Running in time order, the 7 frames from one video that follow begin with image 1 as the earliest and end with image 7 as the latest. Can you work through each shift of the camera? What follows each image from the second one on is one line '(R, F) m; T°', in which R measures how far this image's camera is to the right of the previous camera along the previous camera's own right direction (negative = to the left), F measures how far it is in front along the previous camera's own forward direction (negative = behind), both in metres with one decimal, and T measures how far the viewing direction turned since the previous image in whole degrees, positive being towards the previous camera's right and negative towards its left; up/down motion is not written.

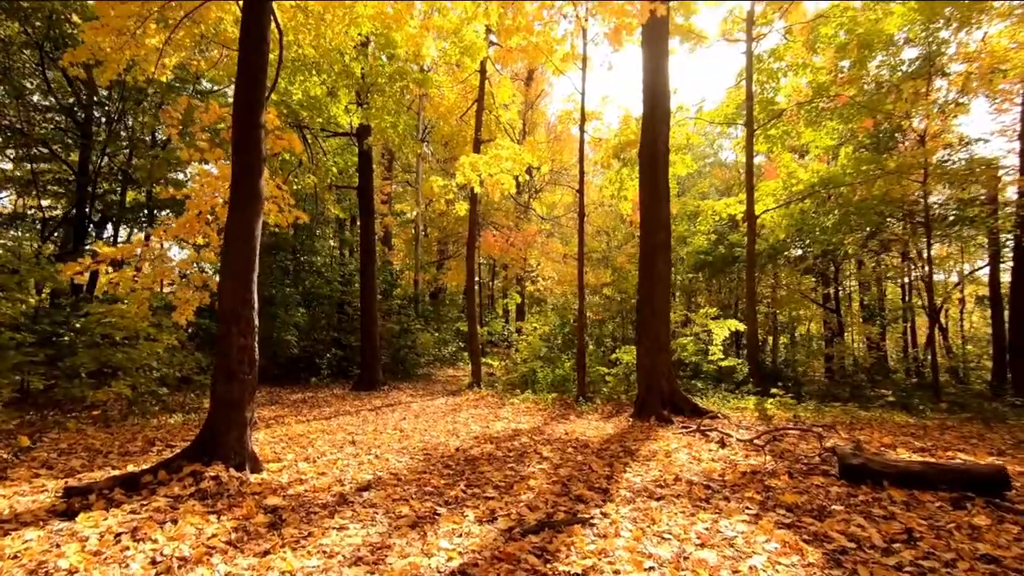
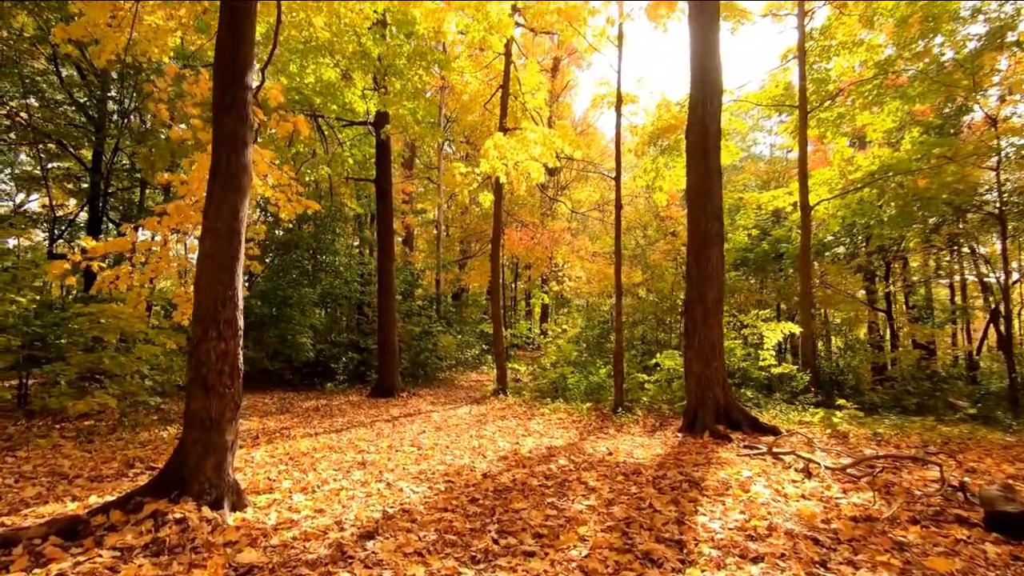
(-0.2, +0.9) m; -3°
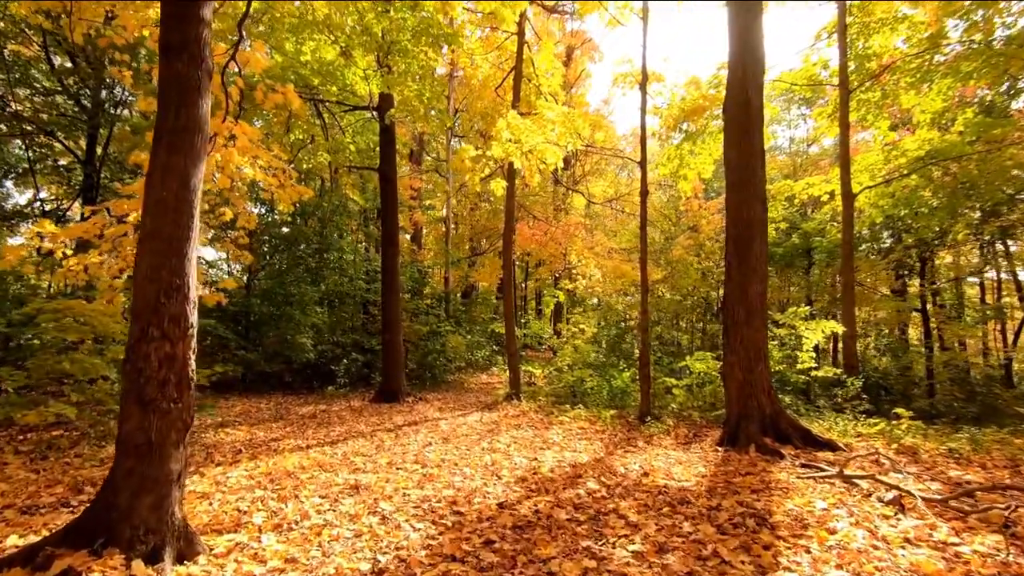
(-0.1, +0.8) m; -1°
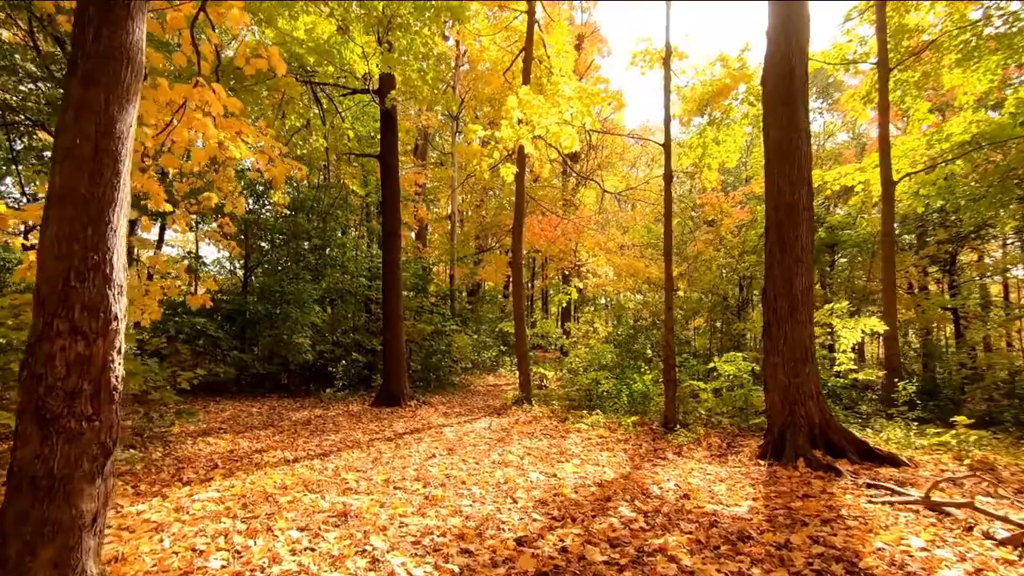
(-0.1, +0.7) m; -1°
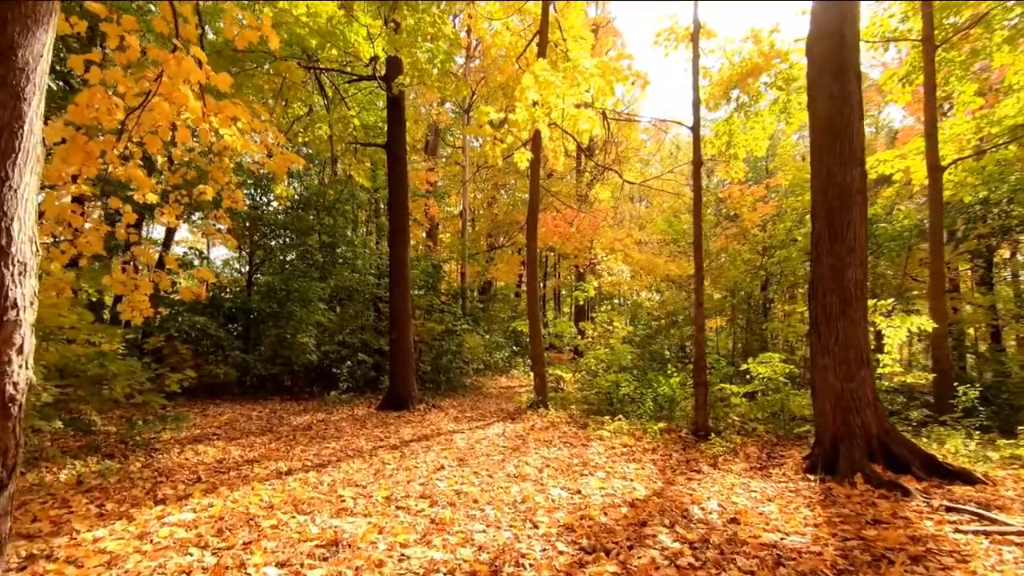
(-0.1, +0.6) m; -1°
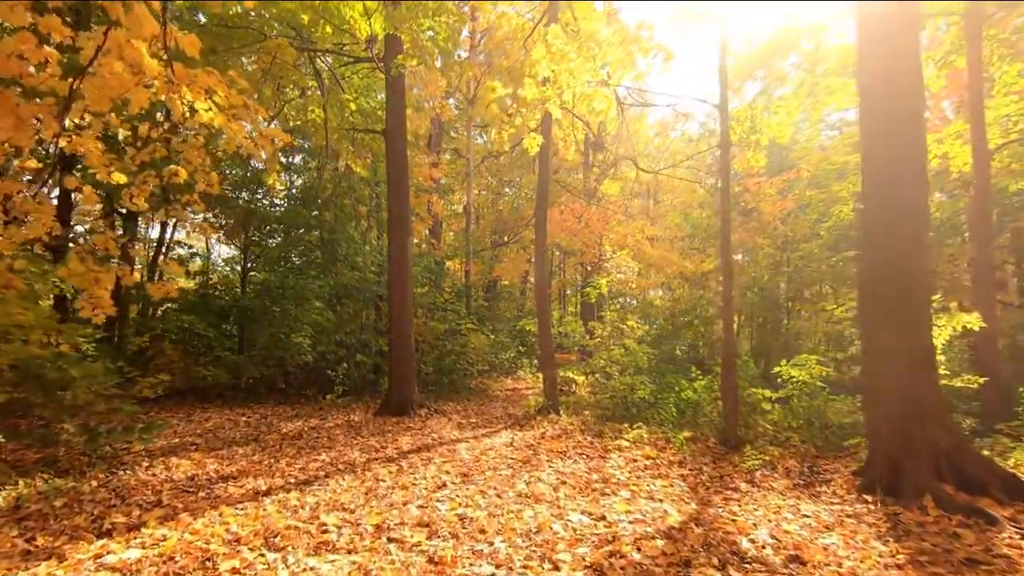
(-0.1, +0.6) m; 0°
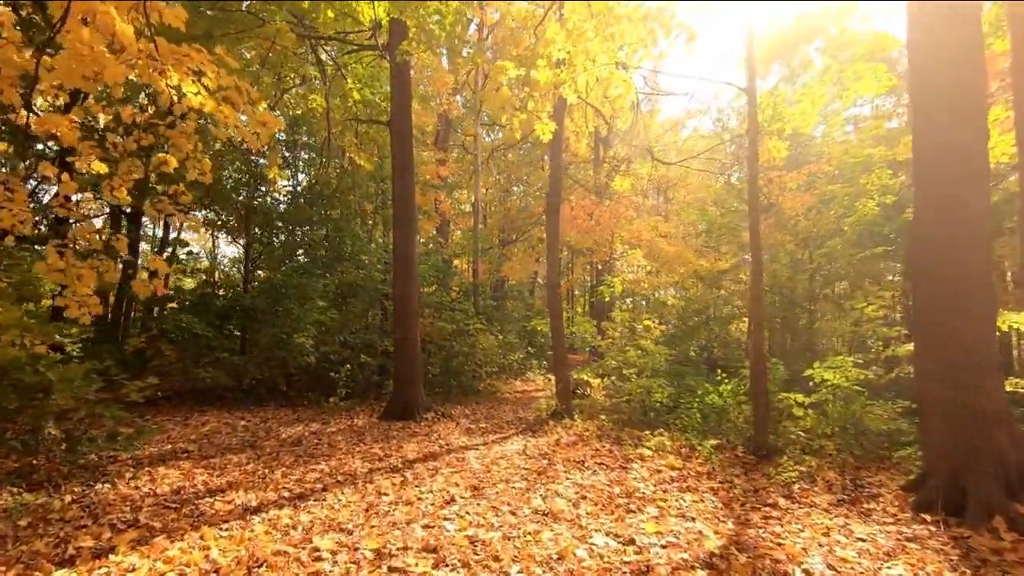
(-0.1, +0.4) m; -1°
